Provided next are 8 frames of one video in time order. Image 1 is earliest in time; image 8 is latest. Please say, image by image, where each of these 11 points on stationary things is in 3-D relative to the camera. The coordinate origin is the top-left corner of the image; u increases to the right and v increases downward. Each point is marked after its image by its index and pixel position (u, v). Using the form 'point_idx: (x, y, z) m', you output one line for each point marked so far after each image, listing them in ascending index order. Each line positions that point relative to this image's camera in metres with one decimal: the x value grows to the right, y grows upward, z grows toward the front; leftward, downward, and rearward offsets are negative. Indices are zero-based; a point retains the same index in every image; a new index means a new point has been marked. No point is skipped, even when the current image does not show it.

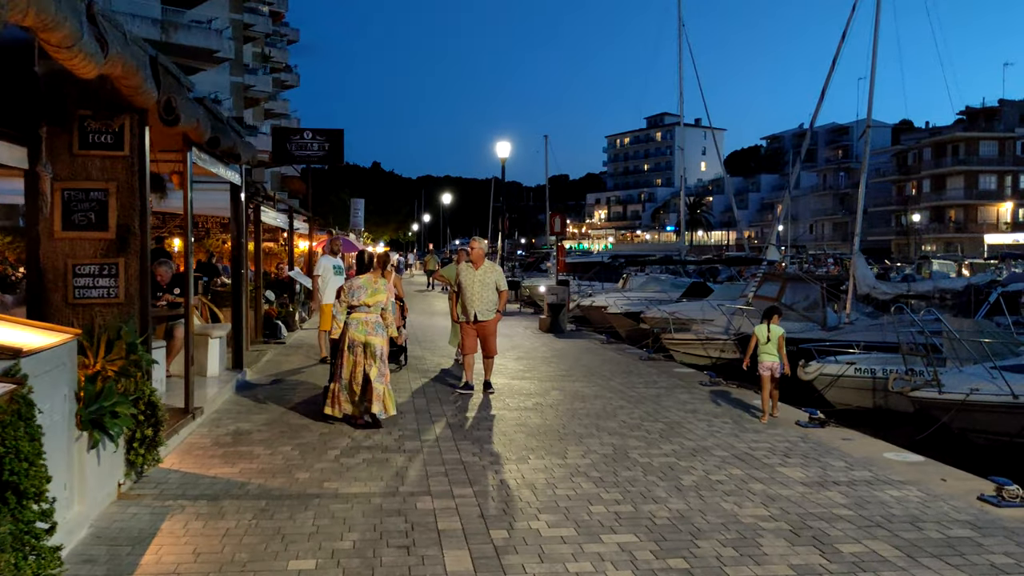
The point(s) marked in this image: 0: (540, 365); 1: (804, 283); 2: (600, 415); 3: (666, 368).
0: (+0.5, -1.3, +14.0) m
1: (+6.3, +0.1, +18.4) m
2: (+1.0, -1.4, +9.5) m
3: (+2.4, -1.3, +13.7) m
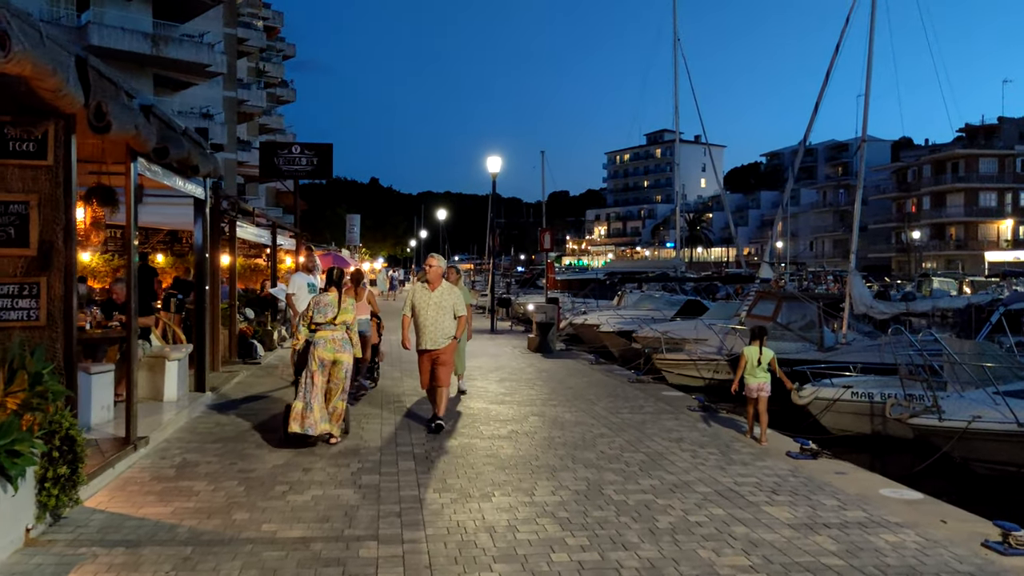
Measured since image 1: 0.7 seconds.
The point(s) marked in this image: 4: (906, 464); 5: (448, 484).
0: (+0.2, -1.6, +13.4) m
1: (+6.0, -0.3, +17.8) m
2: (+0.7, -1.6, +9.0) m
3: (+2.2, -1.6, +13.1) m
4: (+5.3, -2.4, +11.6) m
5: (-0.5, -1.7, +7.3) m
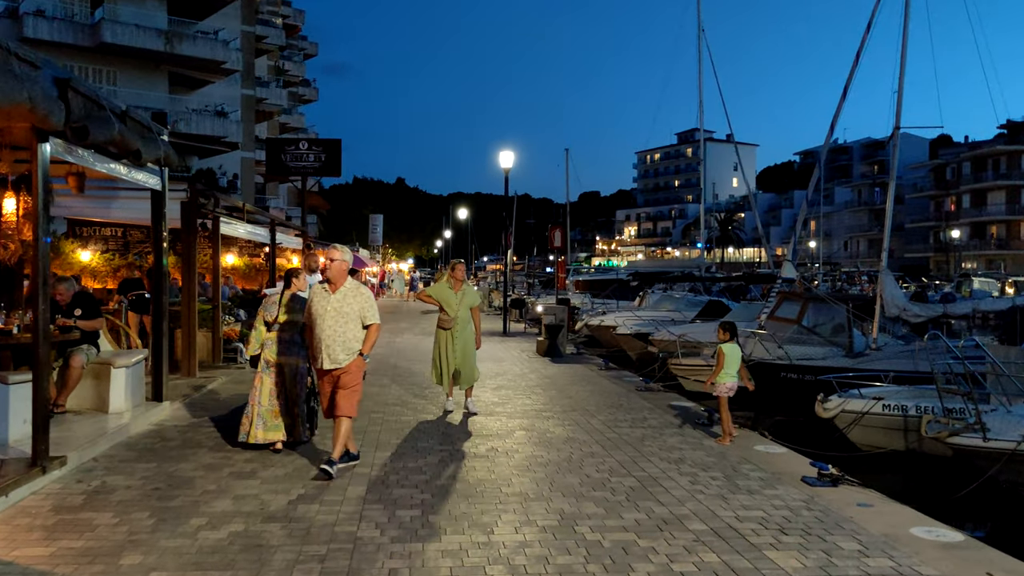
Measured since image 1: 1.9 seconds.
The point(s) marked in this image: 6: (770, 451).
0: (+0.1, -1.6, +12.3) m
1: (+6.1, -0.3, +16.5) m
2: (+0.5, -1.6, +7.8) m
3: (+2.1, -1.6, +11.9) m
4: (+5.2, -2.4, +10.3) m
5: (-0.8, -1.7, +6.2) m
6: (+2.6, -1.7, +8.8) m
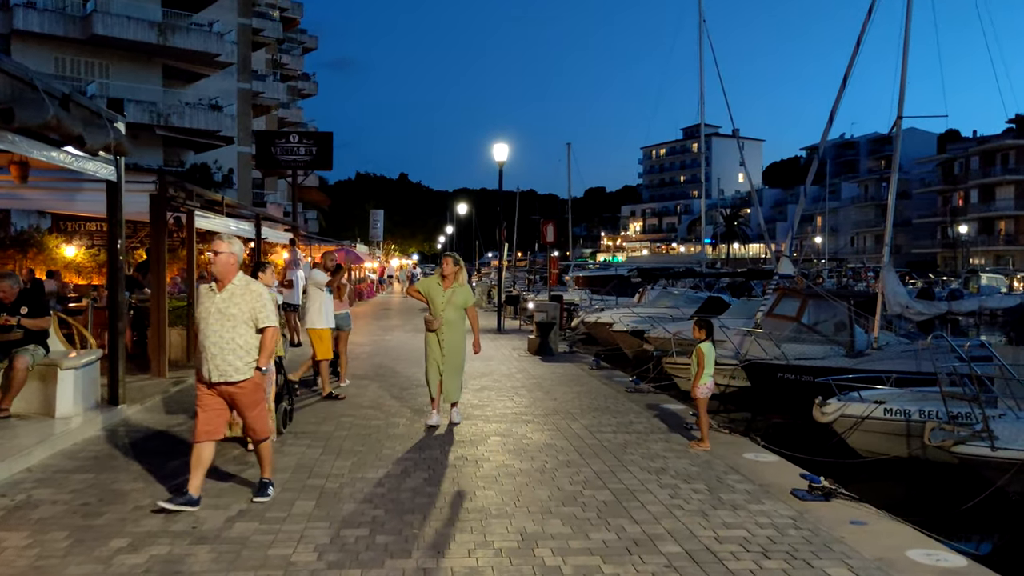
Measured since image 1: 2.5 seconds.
0: (-0.2, -1.5, +11.7) m
1: (+5.9, -0.3, +15.9) m
2: (+0.2, -1.6, +7.3) m
3: (+1.8, -1.5, +11.3) m
4: (+4.9, -2.4, +9.7) m
5: (-1.1, -1.6, +5.6) m
6: (+2.4, -1.6, +8.2) m
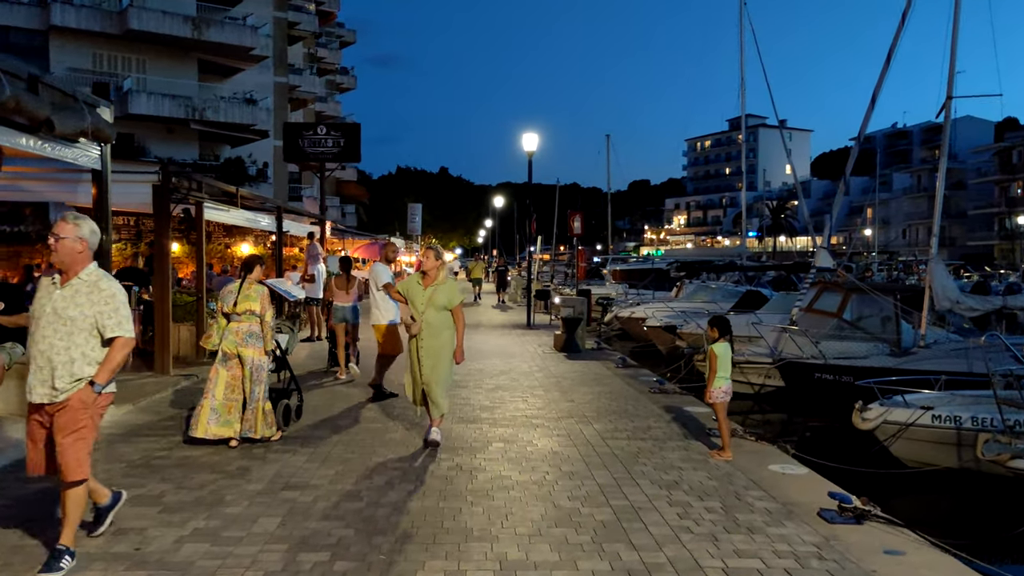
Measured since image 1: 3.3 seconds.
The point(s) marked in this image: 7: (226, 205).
0: (0.0, -1.4, +11.0) m
1: (+6.3, -0.1, +14.9) m
2: (+0.1, -1.6, +6.6) m
3: (+2.0, -1.5, +10.5) m
4: (+5.0, -2.3, +8.7) m
5: (-1.3, -1.6, +5.0) m
6: (+2.4, -1.6, +7.4) m
7: (-5.4, +1.5, +16.1) m
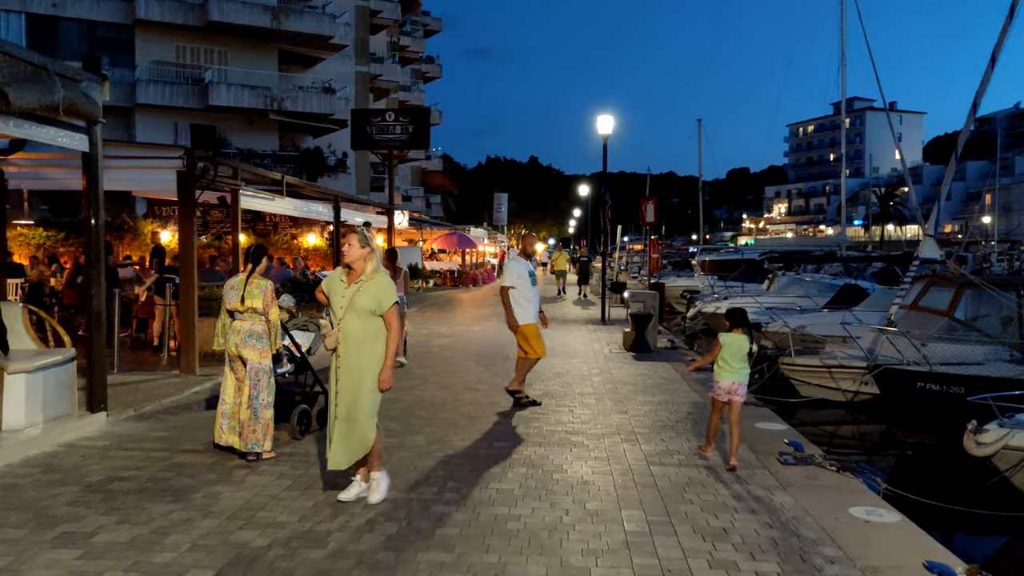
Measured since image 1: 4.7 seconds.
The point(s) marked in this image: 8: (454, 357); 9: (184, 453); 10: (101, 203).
0: (+0.5, -1.4, +9.7) m
1: (+7.2, -0.1, +12.9) m
2: (+0.1, -1.6, +5.3) m
3: (+2.4, -1.4, +9.0) m
4: (+5.2, -2.3, +6.9) m
5: (-1.4, -1.6, +3.9) m
6: (+2.5, -1.6, +5.8) m
7: (-4.3, +1.7, +15.3) m
8: (-1.0, -1.2, +14.4) m
9: (-2.8, -1.4, +7.4) m
10: (-4.0, +0.8, +8.3) m
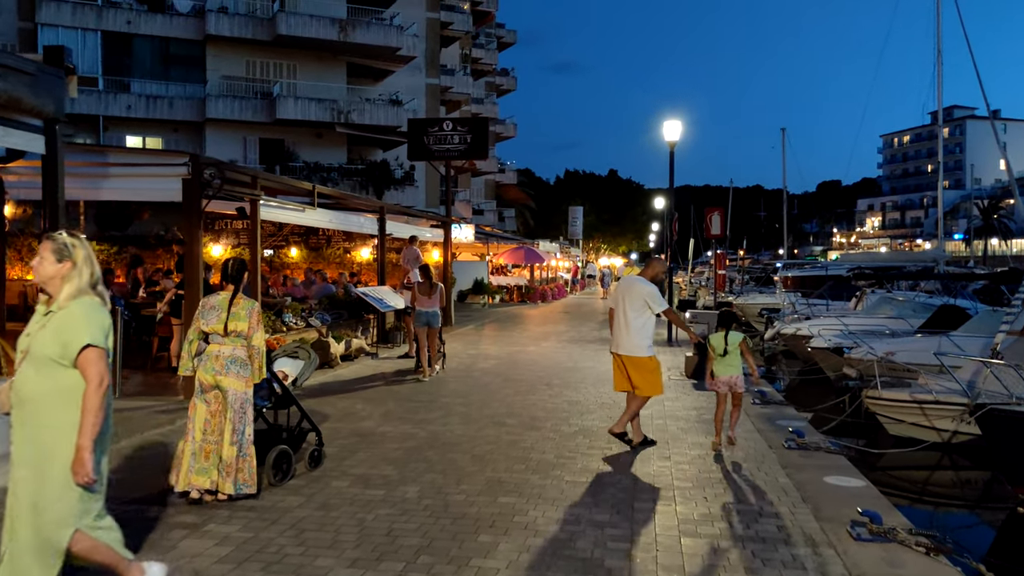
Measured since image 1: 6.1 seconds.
0: (+0.8, -1.6, +8.3) m
1: (+7.7, -0.4, +10.8) m
2: (-0.1, -1.7, +3.9) m
3: (+2.6, -1.6, +7.4) m
4: (+5.2, -2.5, +5.0) m
5: (-1.7, -1.7, +2.7) m
6: (+2.3, -1.7, +4.3) m
7: (-3.5, +1.4, +14.4) m
8: (-0.3, -1.5, +13.2) m
9: (-2.8, -1.6, +6.4) m
10: (-3.9, +0.6, +7.4) m
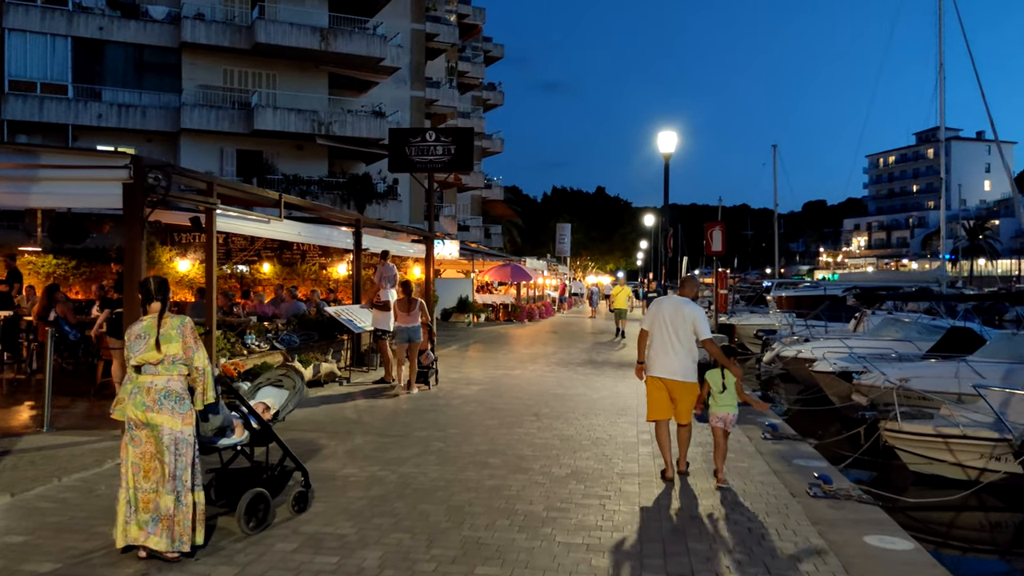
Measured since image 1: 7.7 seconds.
0: (+0.6, -1.8, +7.1) m
1: (+7.5, -0.6, +9.8) m
2: (-0.1, -1.8, +2.7) m
3: (+2.4, -1.8, +6.3) m
4: (+5.1, -2.6, +3.9) m
5: (-1.8, -1.8, +1.5) m
6: (+2.2, -1.9, +3.1) m
7: (-3.7, +1.1, +13.2) m
8: (-0.5, -1.7, +12.0) m
9: (-2.9, -1.7, +5.1) m
10: (-4.0, +0.5, +6.2) m
